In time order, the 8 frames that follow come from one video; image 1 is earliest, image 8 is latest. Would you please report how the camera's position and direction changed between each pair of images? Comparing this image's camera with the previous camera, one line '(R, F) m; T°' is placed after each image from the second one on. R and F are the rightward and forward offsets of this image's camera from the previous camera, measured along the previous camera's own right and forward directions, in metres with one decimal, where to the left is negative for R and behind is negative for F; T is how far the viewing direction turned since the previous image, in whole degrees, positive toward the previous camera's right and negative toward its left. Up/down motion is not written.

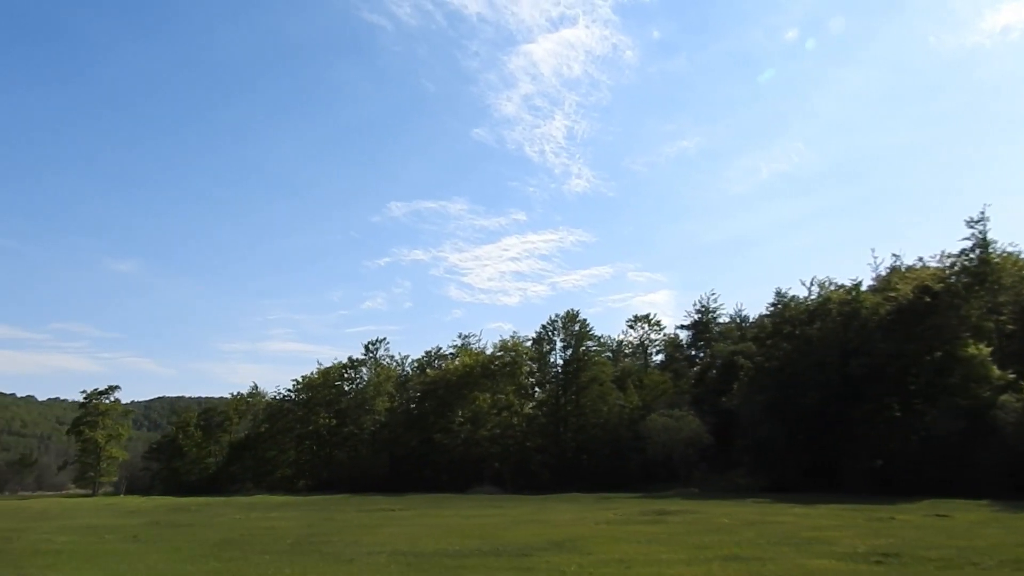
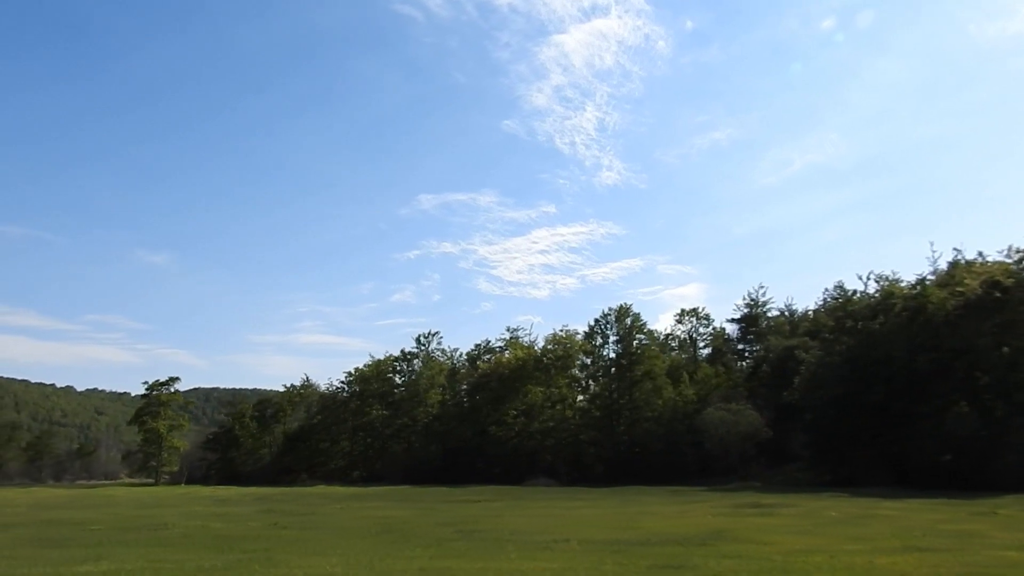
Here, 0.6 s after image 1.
(-2.3, -0.5) m; -2°
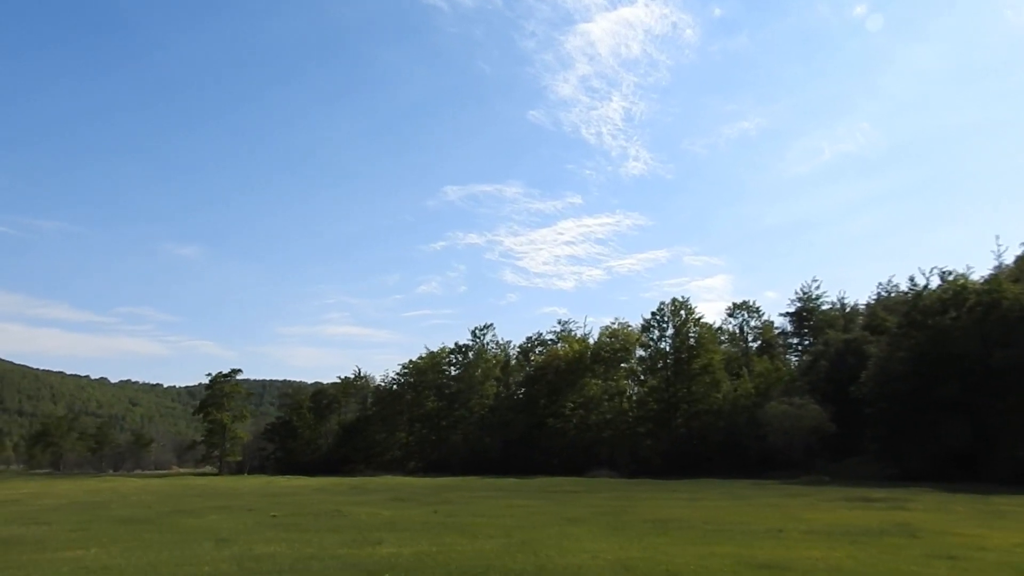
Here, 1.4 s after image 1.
(-3.1, -0.7) m; -2°
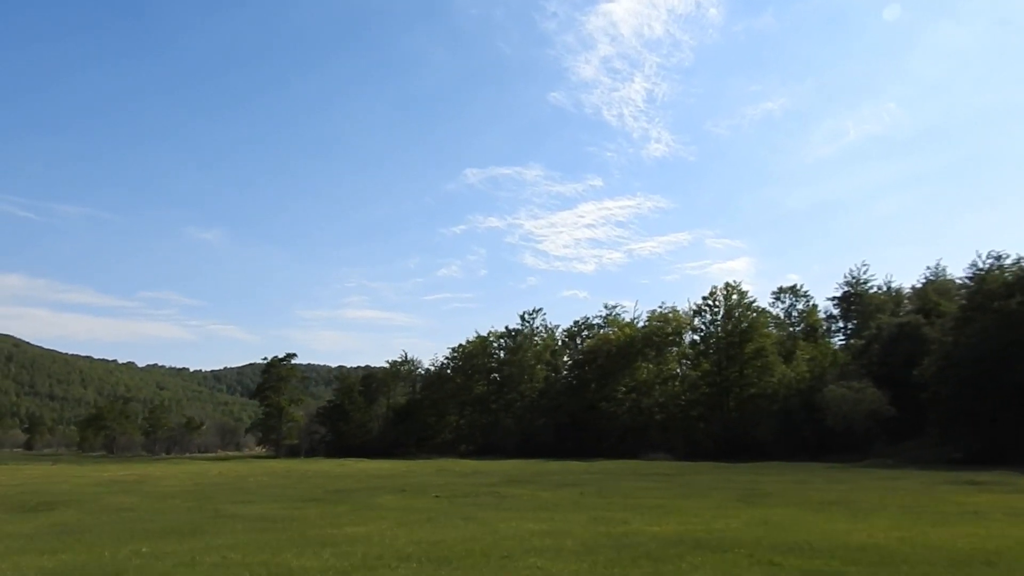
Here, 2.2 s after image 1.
(-3.1, -0.5) m; -1°
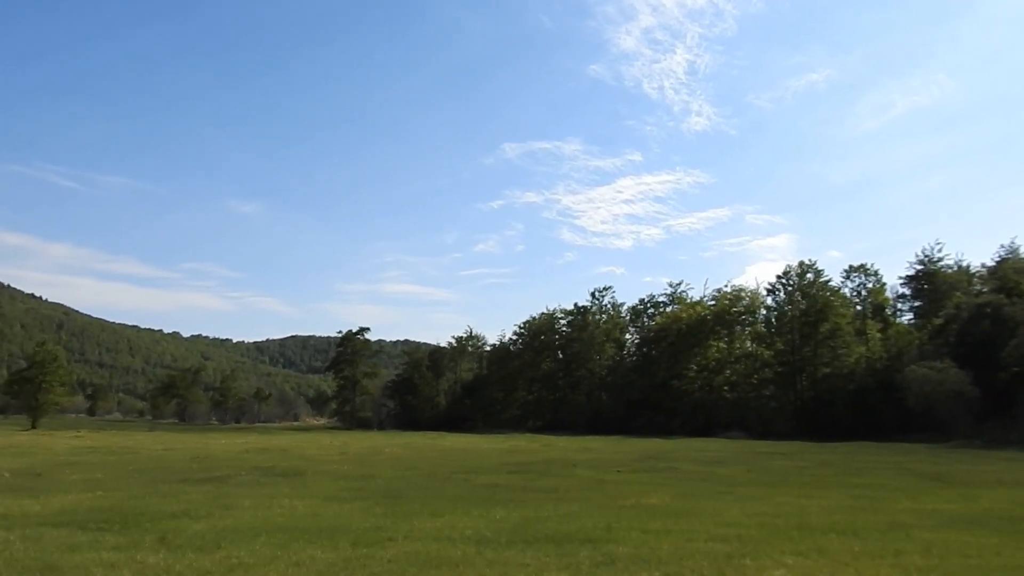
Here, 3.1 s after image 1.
(-3.5, -0.6) m; -3°
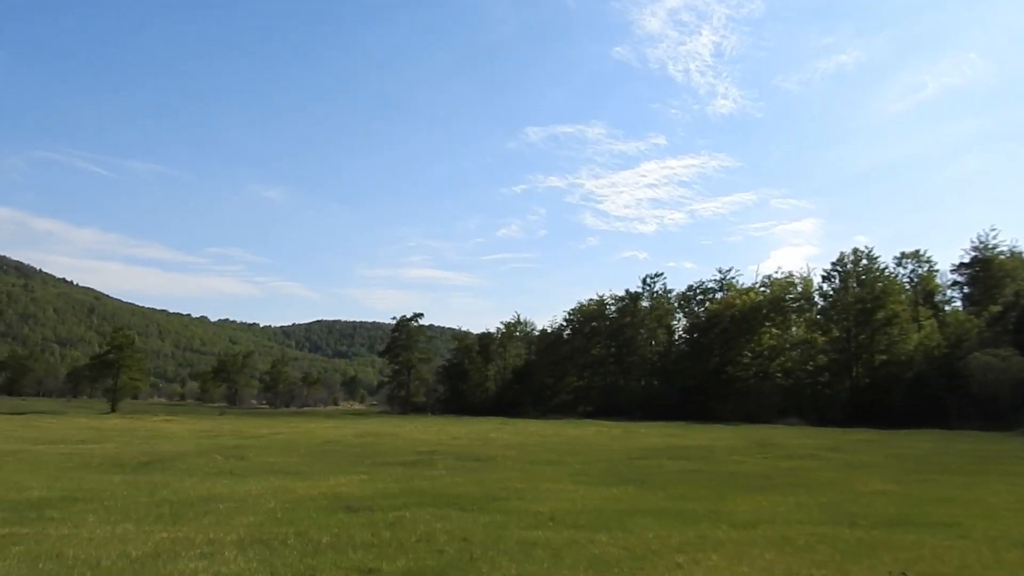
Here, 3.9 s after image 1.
(-3.1, -0.6) m; -2°
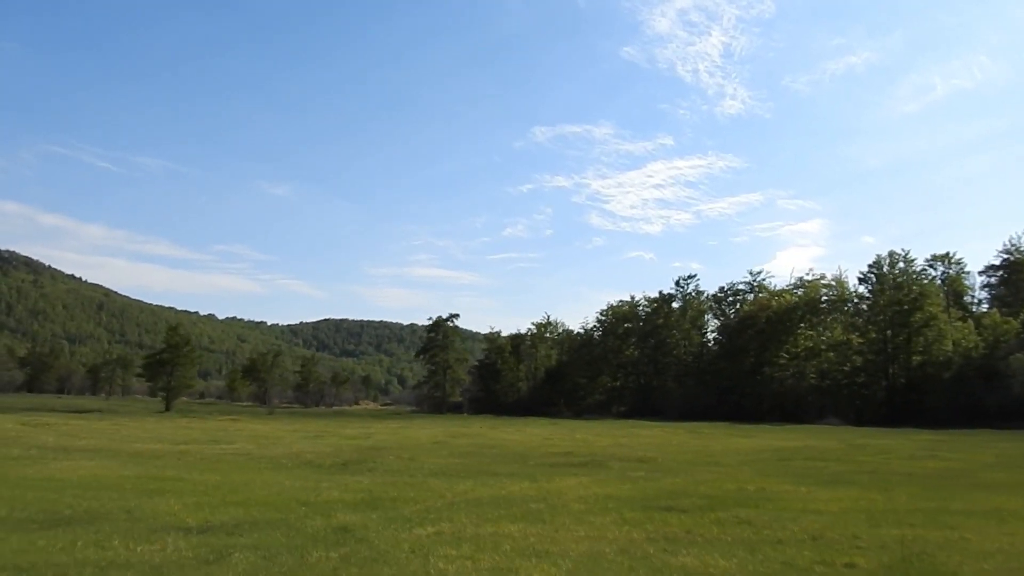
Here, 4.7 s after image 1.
(-3.1, -0.6) m; 0°
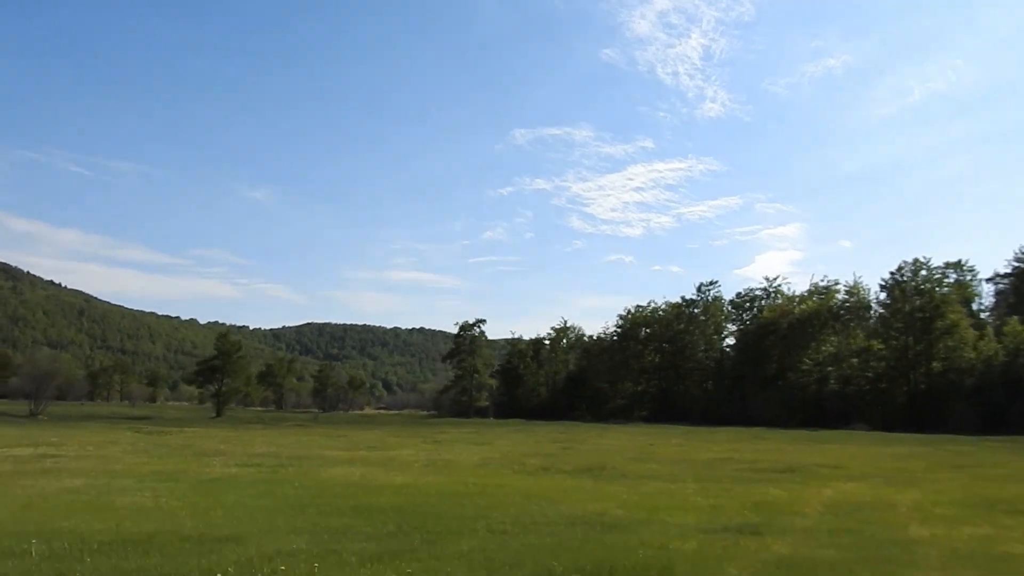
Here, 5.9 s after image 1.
(-4.8, -1.0) m; +1°
